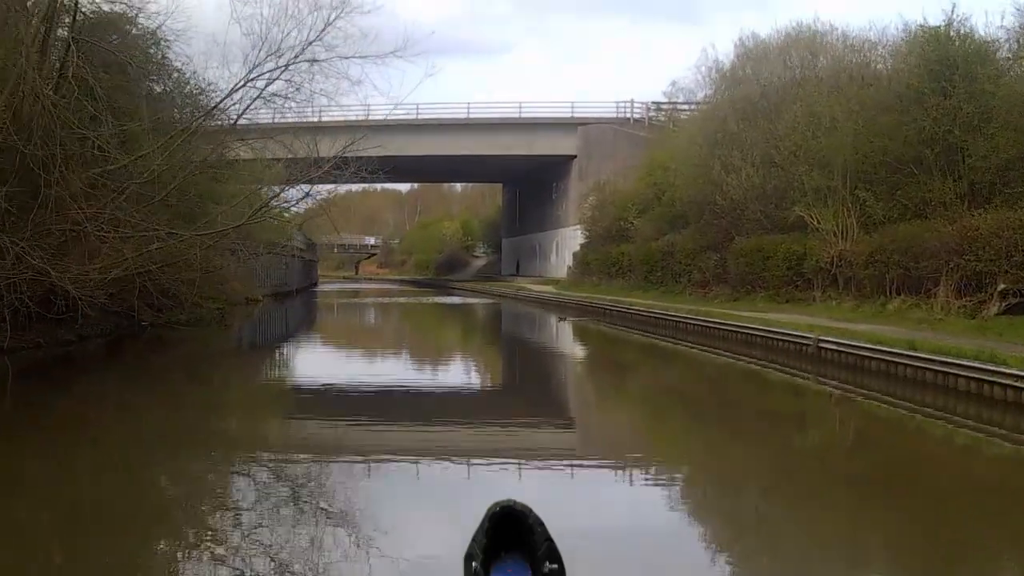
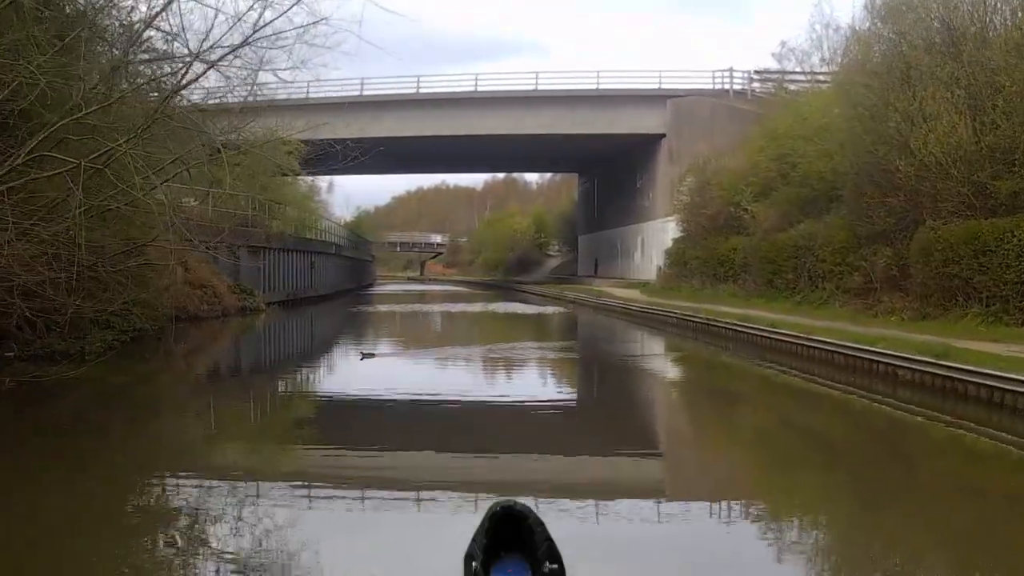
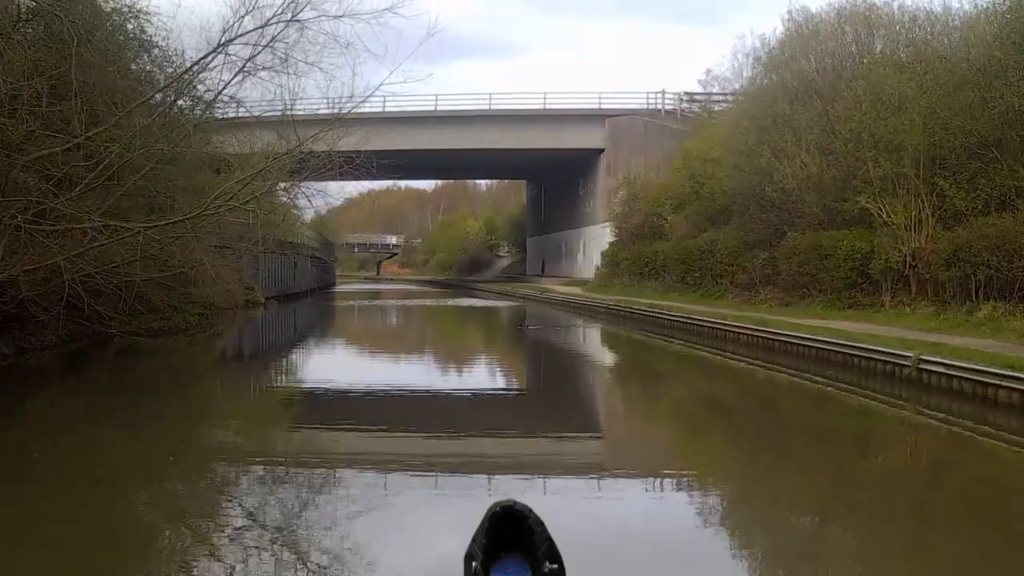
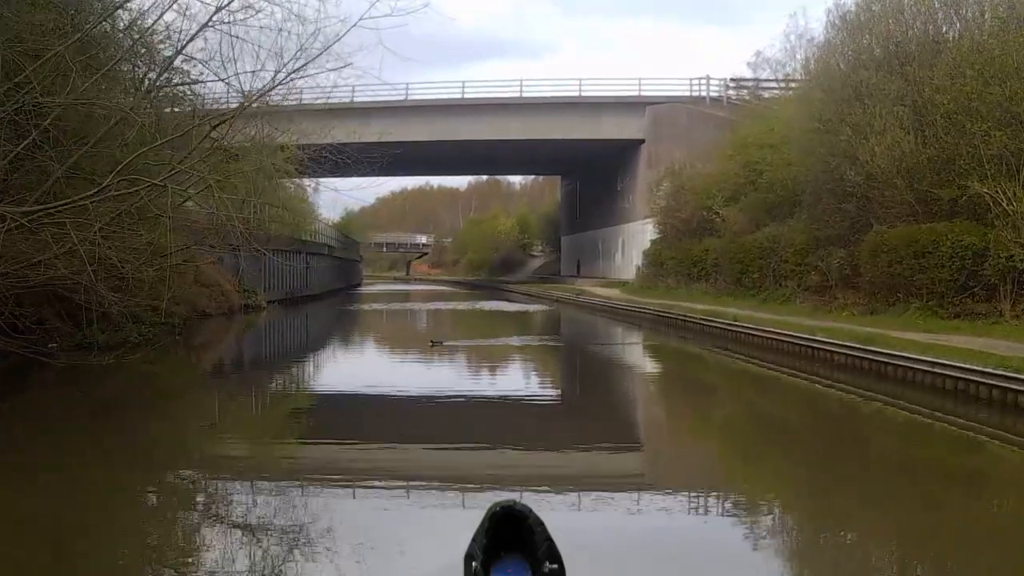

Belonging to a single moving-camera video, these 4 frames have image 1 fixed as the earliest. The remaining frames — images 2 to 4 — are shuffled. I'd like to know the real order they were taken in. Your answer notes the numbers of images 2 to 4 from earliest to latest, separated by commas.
3, 4, 2
